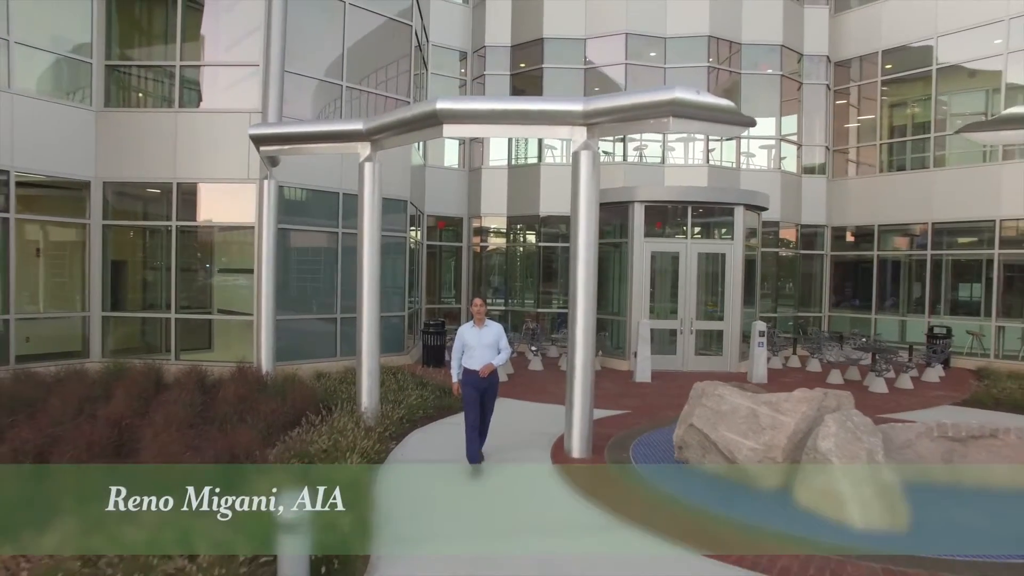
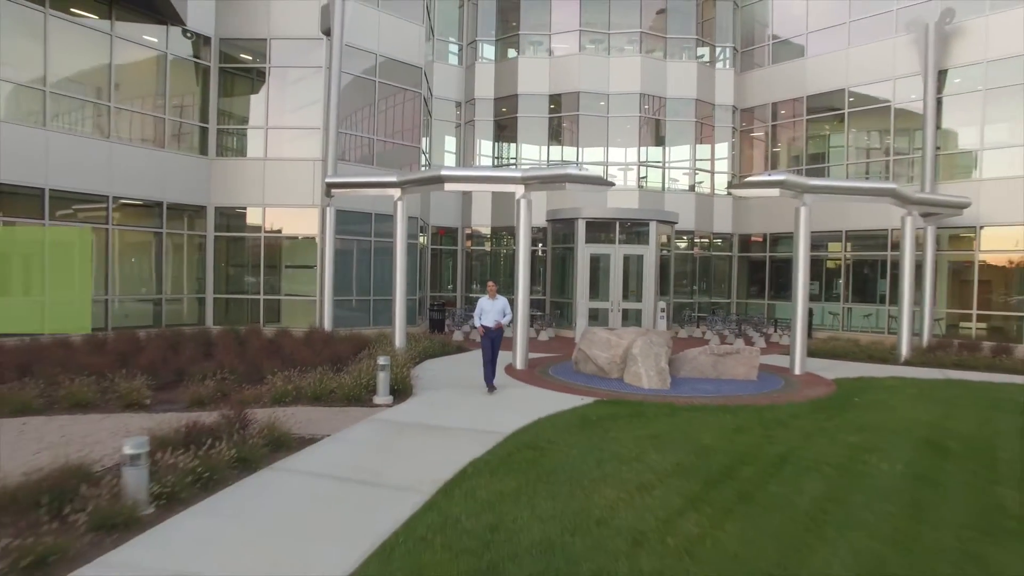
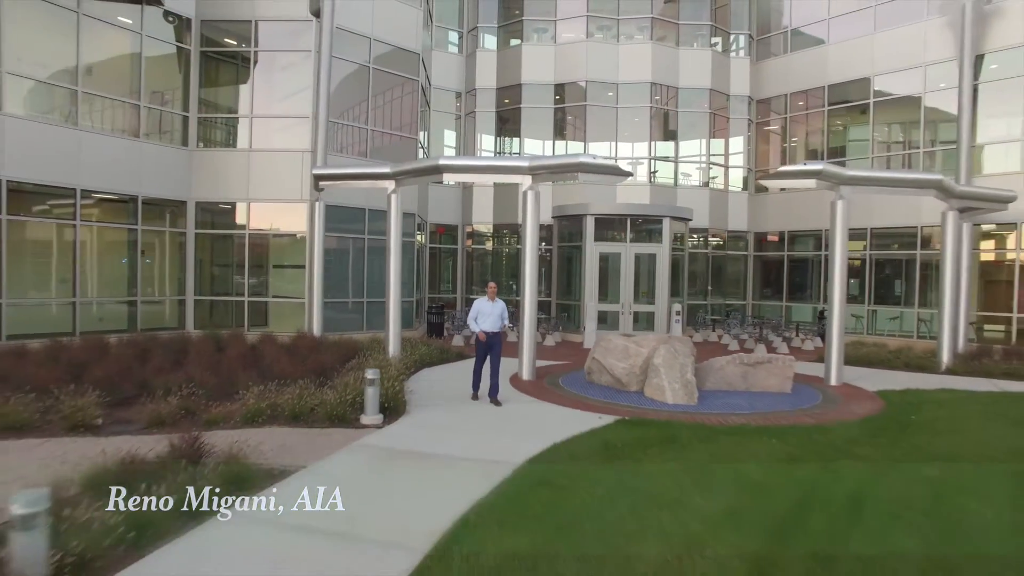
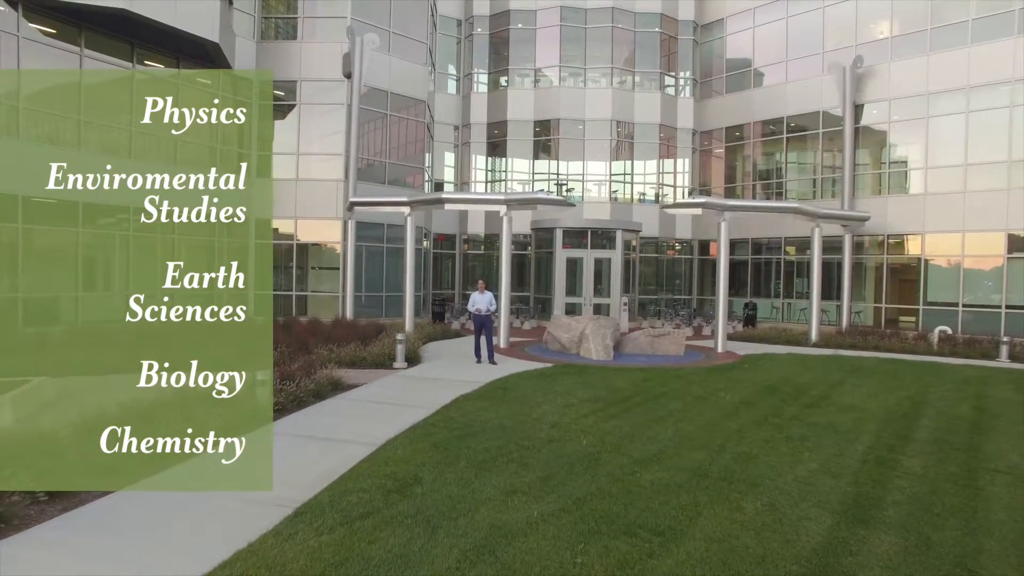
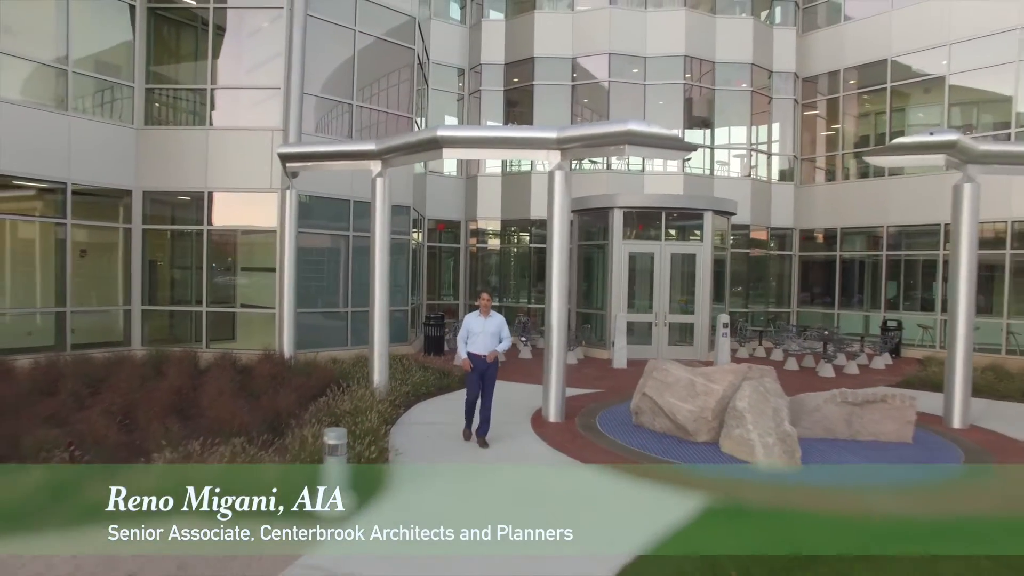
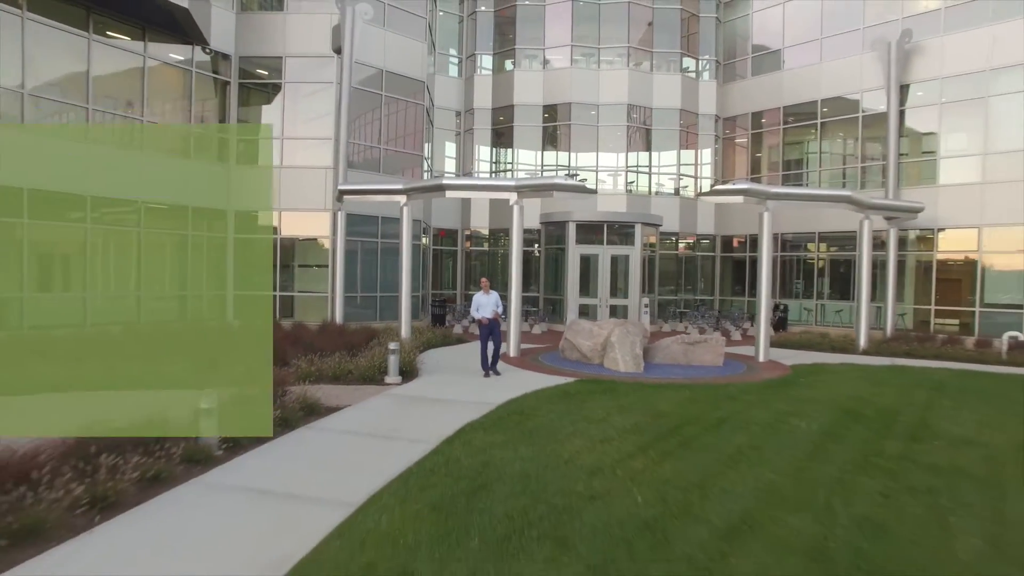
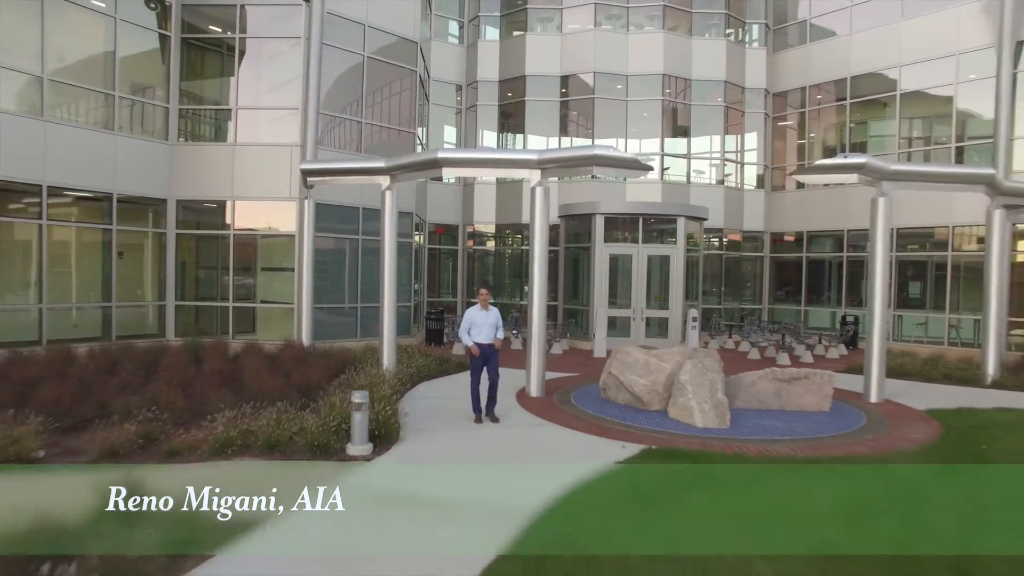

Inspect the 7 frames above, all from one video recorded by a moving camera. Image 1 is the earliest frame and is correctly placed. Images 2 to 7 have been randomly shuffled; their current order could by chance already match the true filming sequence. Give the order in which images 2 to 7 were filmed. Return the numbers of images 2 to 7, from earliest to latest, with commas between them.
5, 7, 3, 2, 6, 4
